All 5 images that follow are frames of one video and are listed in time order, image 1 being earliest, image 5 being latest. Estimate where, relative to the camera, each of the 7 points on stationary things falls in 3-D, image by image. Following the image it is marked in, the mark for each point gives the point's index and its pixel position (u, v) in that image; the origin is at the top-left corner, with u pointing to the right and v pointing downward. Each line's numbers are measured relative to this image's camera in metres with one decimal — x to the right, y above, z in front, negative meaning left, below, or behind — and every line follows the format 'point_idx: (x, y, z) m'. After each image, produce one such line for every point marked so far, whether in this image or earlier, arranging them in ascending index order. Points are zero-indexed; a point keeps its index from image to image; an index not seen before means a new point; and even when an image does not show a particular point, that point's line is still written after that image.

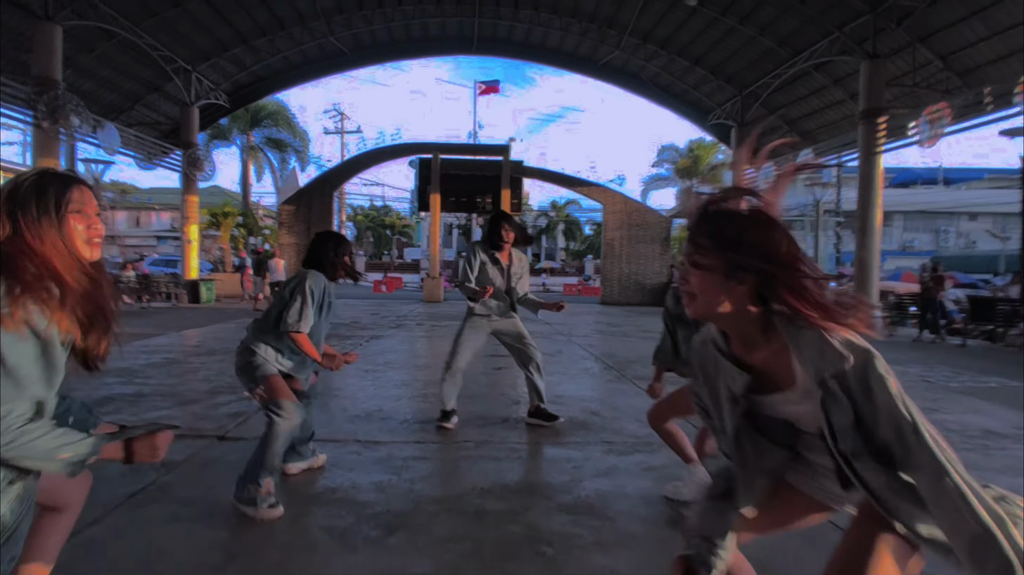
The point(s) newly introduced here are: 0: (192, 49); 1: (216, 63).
0: (-8.7, +6.5, +17.7) m
1: (-8.5, +6.5, +18.8) m
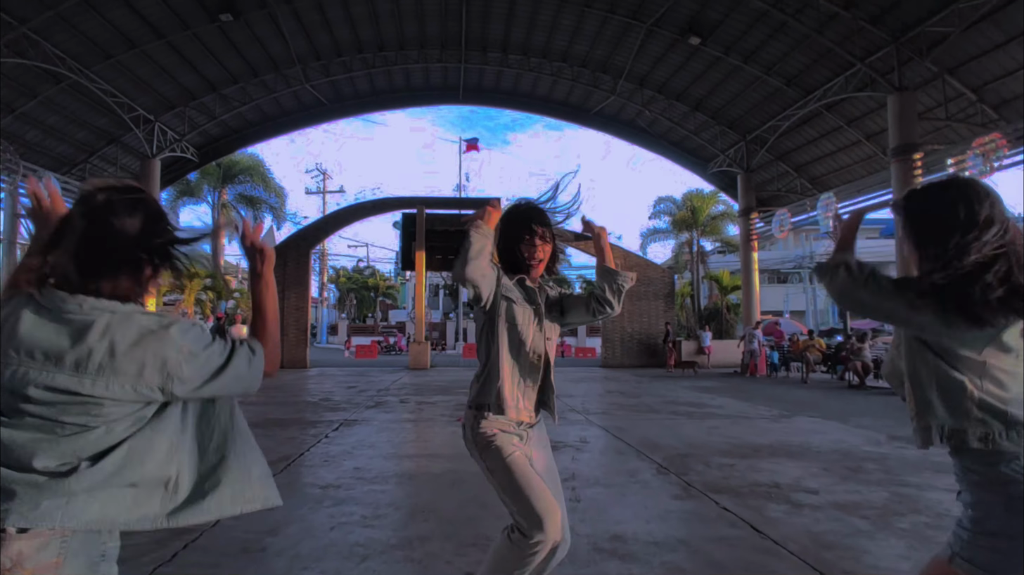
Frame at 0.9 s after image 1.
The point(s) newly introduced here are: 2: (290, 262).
0: (-8.9, +4.8, +16.2) m
1: (-8.8, +4.7, +17.4) m
2: (-6.5, +0.8, +19.0) m
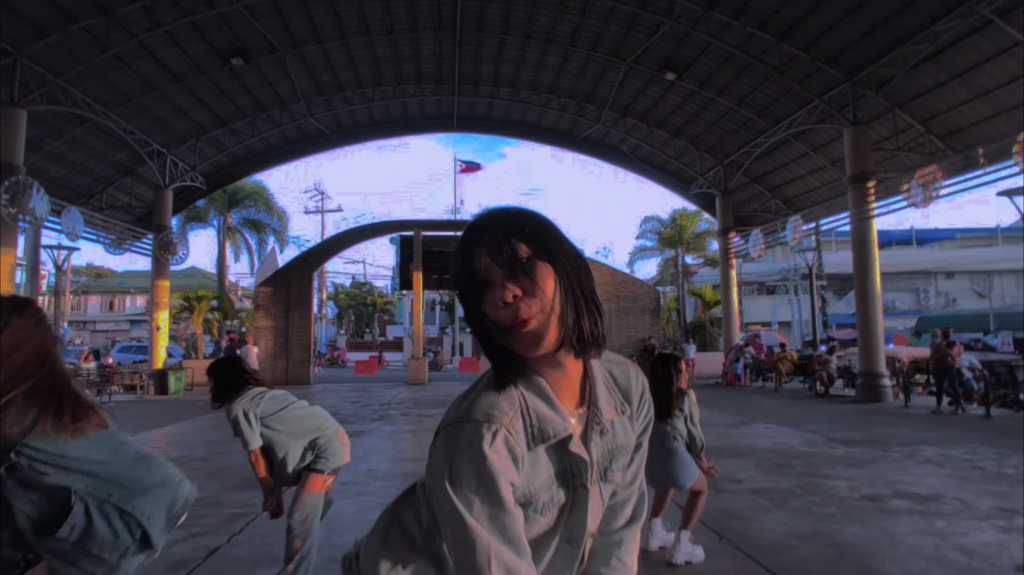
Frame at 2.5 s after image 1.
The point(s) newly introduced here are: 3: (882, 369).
0: (-9.2, +4.1, +17.4) m
1: (-9.1, +4.1, +18.5) m
2: (-6.8, +0.1, +20.1) m
3: (+7.4, -1.6, +13.0) m
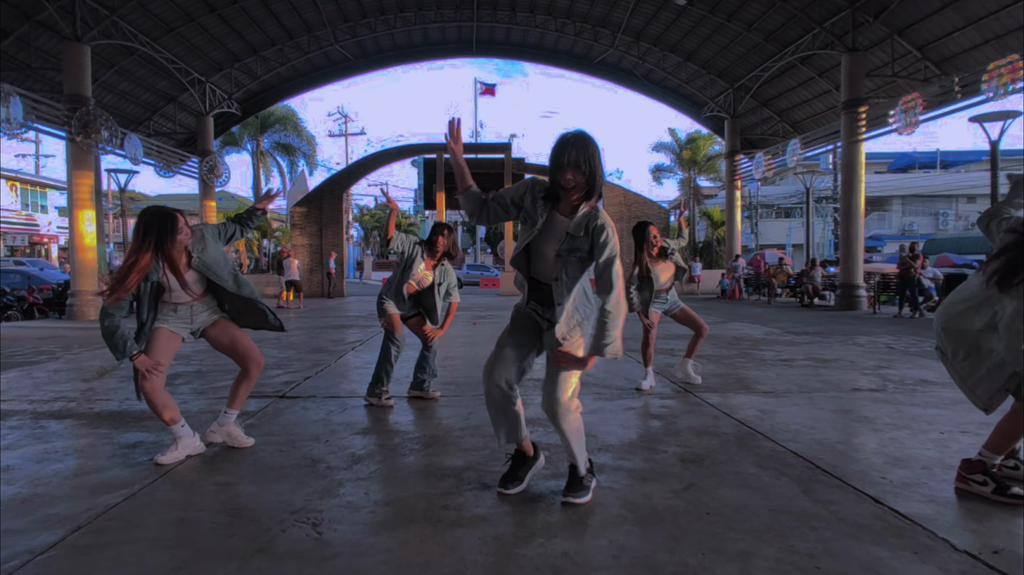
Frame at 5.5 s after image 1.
0: (-8.7, +6.5, +18.6) m
1: (-8.6, +6.5, +19.7) m
2: (-6.2, +2.8, +21.7) m
3: (+7.7, +0.2, +14.4) m
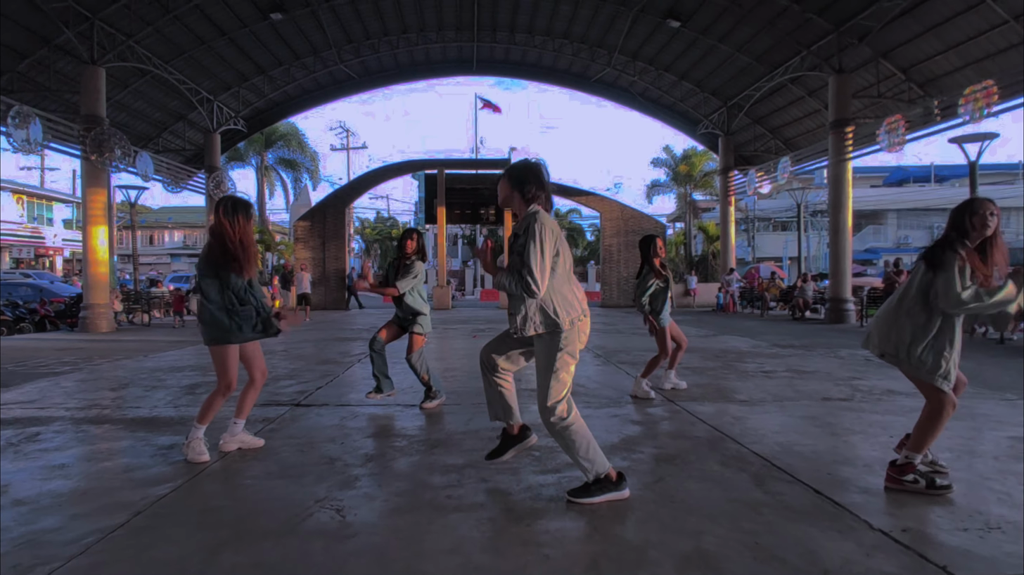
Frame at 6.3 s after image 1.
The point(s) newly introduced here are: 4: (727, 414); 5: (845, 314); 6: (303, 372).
0: (-8.8, +6.1, +19.2) m
1: (-8.6, +6.1, +20.3) m
2: (-6.2, +2.3, +22.2) m
3: (+7.7, -0.2, +14.9) m
4: (+1.6, -0.9, +4.8) m
5: (+7.6, -0.6, +14.8) m
6: (-2.3, -0.9, +7.1) m
